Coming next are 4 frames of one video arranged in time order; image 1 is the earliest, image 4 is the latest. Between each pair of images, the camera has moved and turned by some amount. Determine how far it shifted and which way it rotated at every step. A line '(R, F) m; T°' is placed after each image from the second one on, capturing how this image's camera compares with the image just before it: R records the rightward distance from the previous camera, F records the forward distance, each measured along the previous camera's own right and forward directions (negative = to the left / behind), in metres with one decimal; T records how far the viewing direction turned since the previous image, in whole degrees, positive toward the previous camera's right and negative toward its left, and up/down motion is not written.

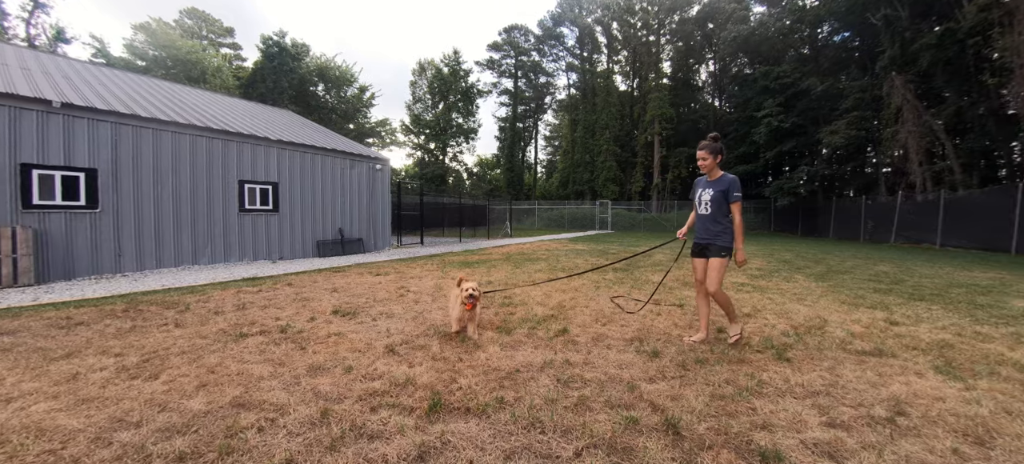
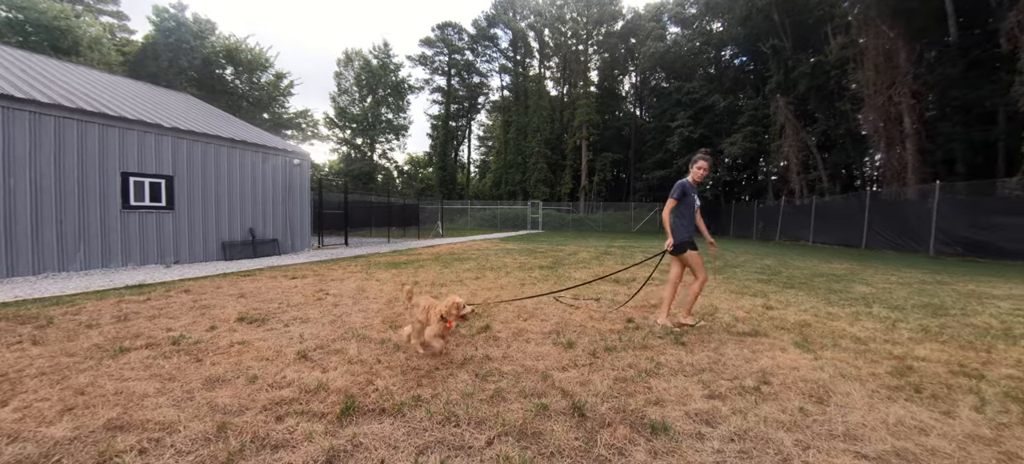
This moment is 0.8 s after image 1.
(+0.1, 0.0) m; +10°
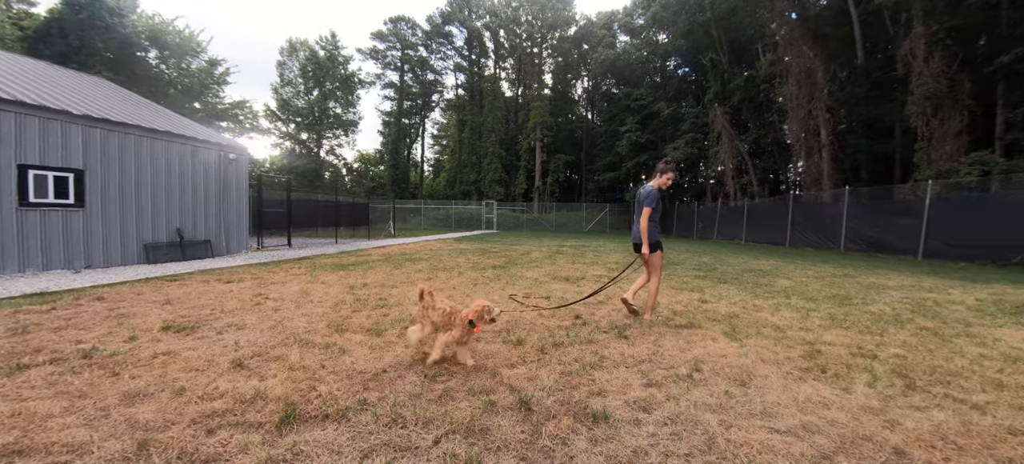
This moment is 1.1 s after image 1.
(0.0, 0.0) m; +7°
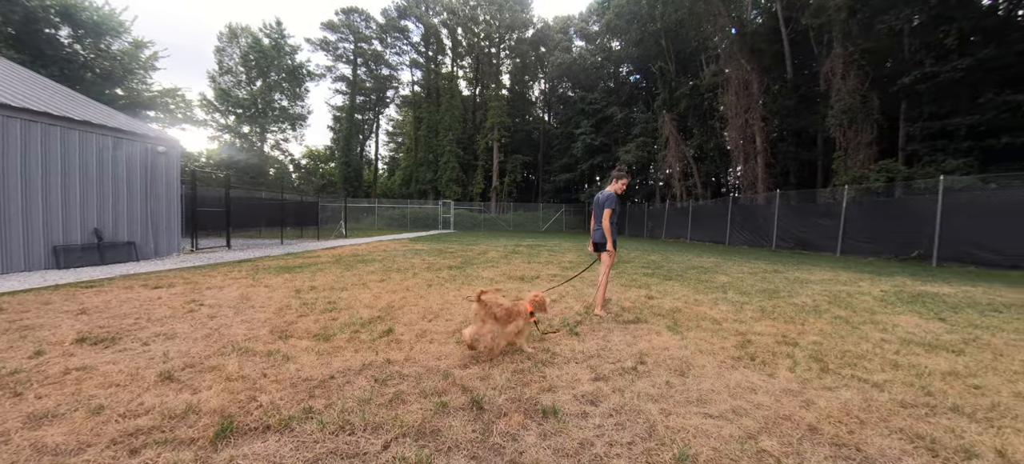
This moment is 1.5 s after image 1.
(0.0, 0.0) m; +6°
